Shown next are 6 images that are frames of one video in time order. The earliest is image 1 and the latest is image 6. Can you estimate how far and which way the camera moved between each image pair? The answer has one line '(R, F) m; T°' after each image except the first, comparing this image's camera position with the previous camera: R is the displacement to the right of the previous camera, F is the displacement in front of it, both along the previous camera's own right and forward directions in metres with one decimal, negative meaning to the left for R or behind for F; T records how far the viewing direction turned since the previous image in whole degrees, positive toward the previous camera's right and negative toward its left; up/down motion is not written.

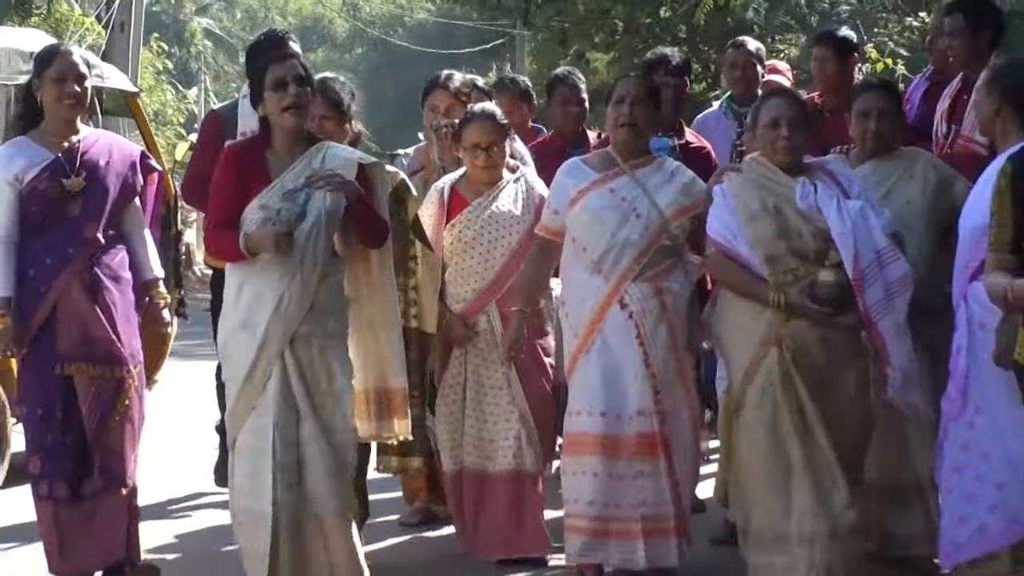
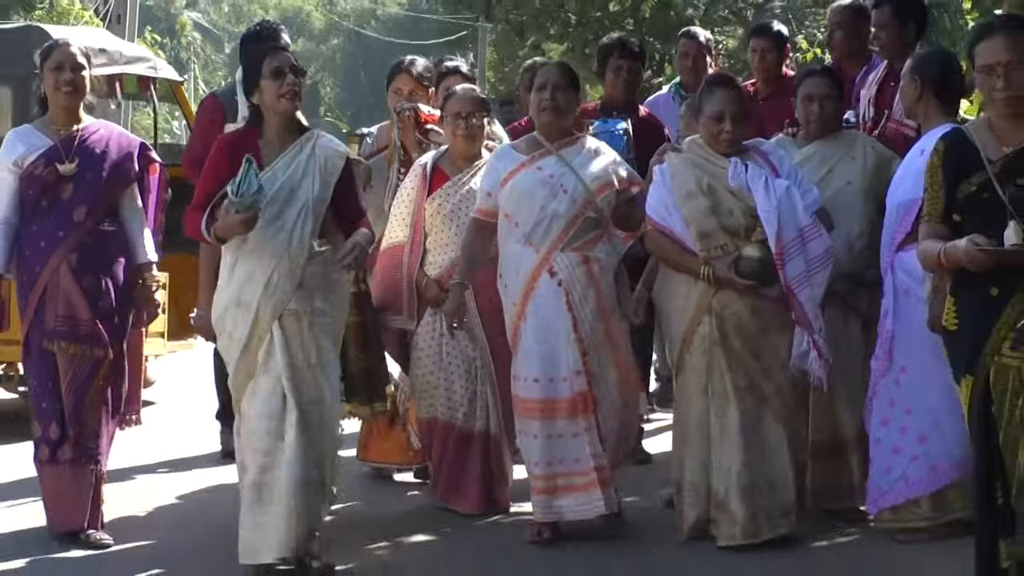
(0.0, -0.3) m; +1°
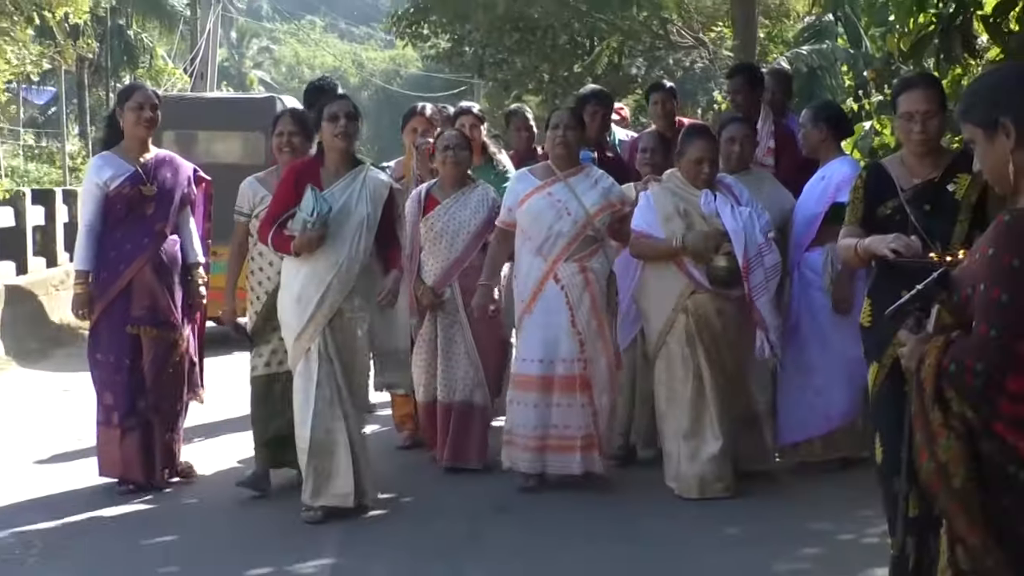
(0.0, -1.0) m; +1°
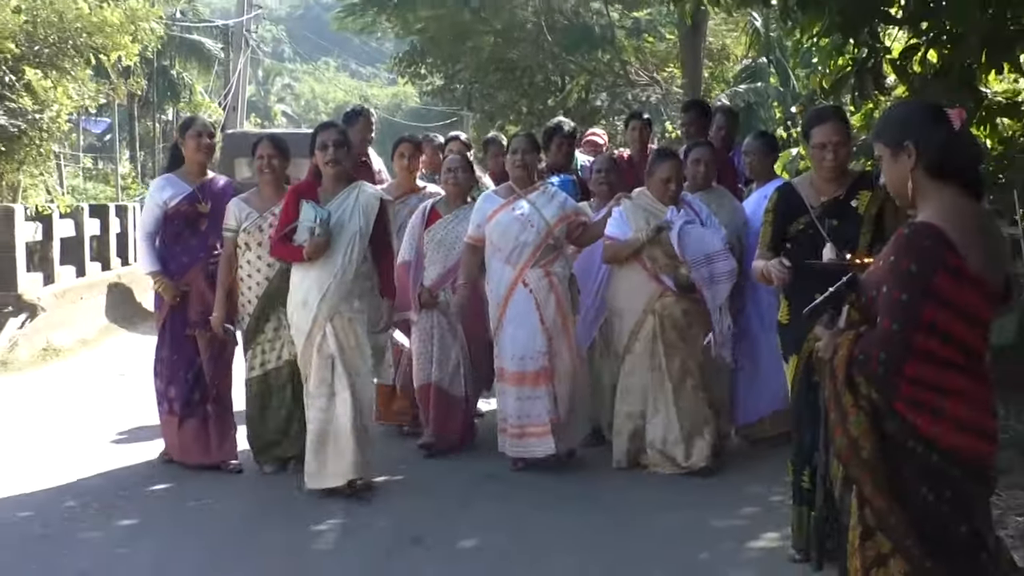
(0.0, -0.8) m; 0°
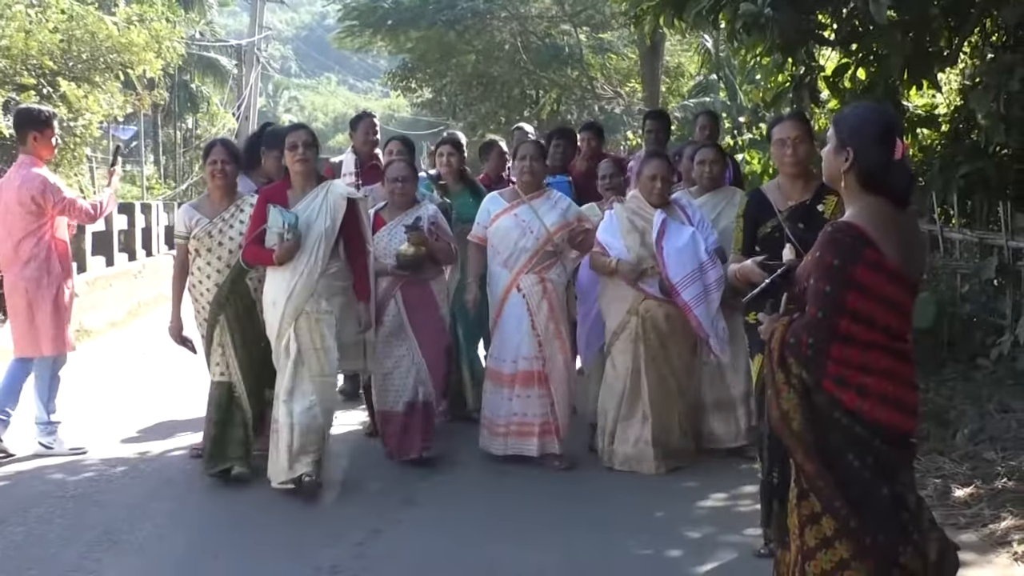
(0.0, -0.7) m; +1°
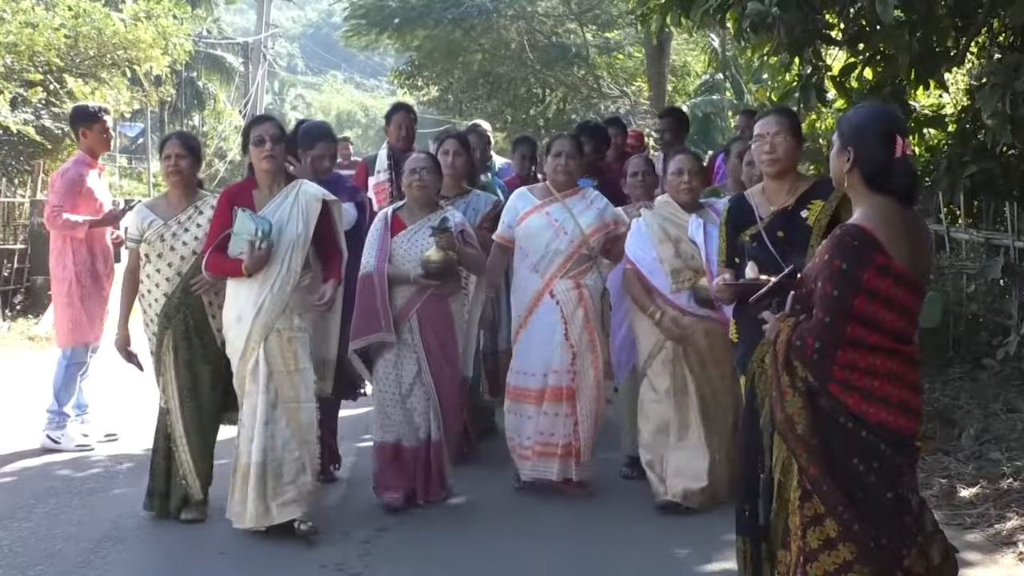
(0.0, 0.0) m; 0°
